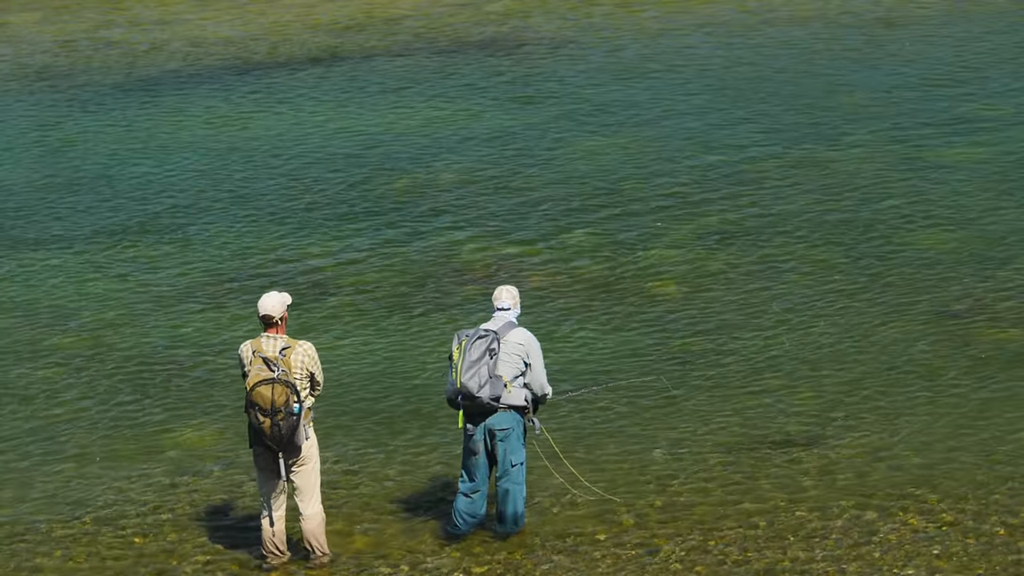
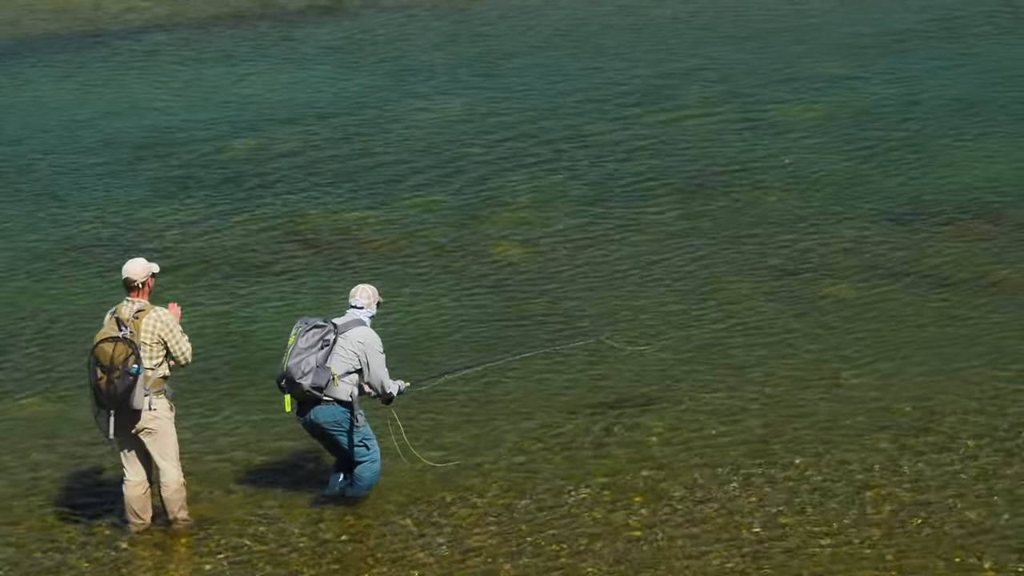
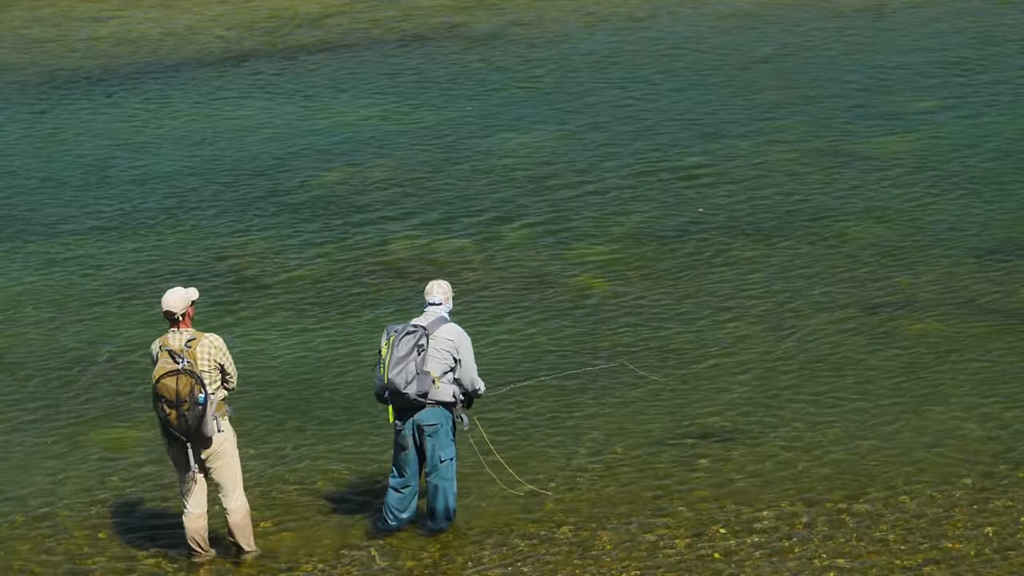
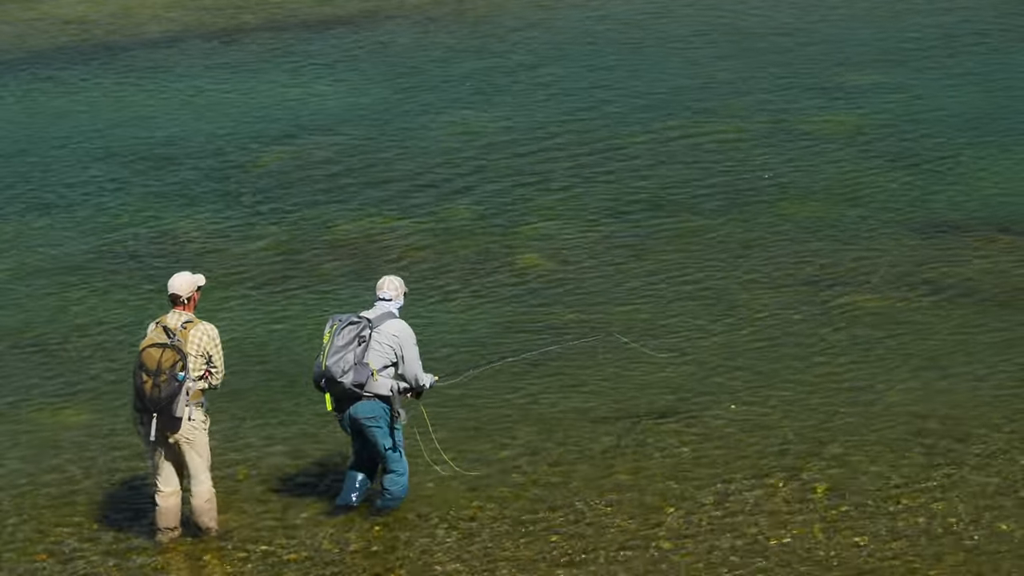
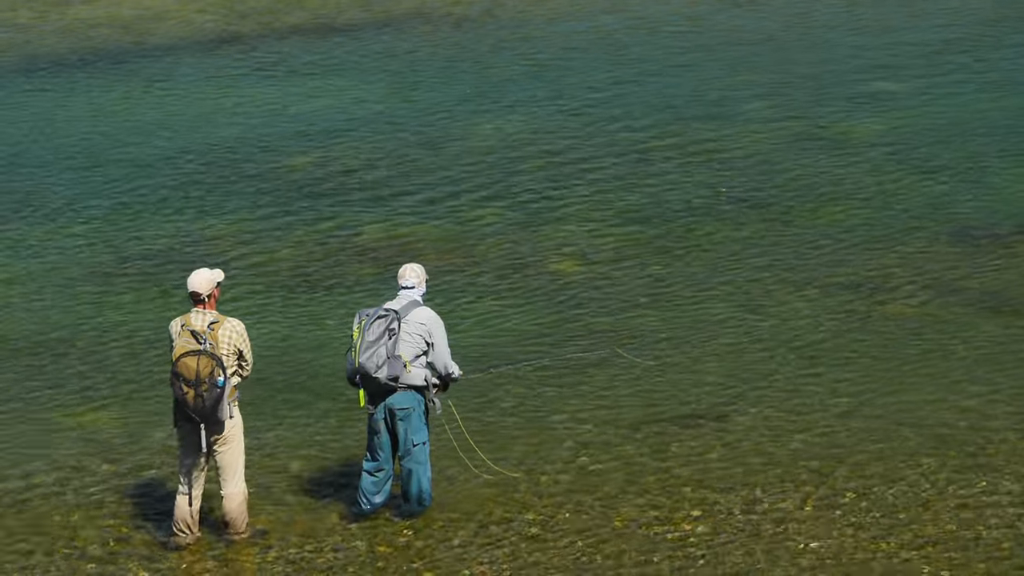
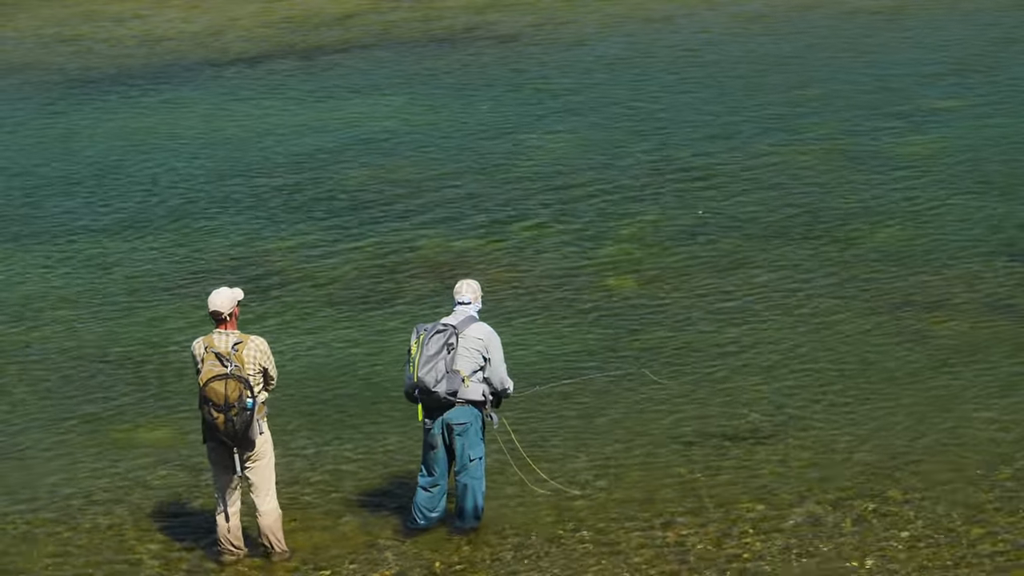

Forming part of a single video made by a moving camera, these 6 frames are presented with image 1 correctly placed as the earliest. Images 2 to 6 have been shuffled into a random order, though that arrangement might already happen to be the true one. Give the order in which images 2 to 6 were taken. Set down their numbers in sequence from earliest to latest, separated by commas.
6, 3, 5, 4, 2
